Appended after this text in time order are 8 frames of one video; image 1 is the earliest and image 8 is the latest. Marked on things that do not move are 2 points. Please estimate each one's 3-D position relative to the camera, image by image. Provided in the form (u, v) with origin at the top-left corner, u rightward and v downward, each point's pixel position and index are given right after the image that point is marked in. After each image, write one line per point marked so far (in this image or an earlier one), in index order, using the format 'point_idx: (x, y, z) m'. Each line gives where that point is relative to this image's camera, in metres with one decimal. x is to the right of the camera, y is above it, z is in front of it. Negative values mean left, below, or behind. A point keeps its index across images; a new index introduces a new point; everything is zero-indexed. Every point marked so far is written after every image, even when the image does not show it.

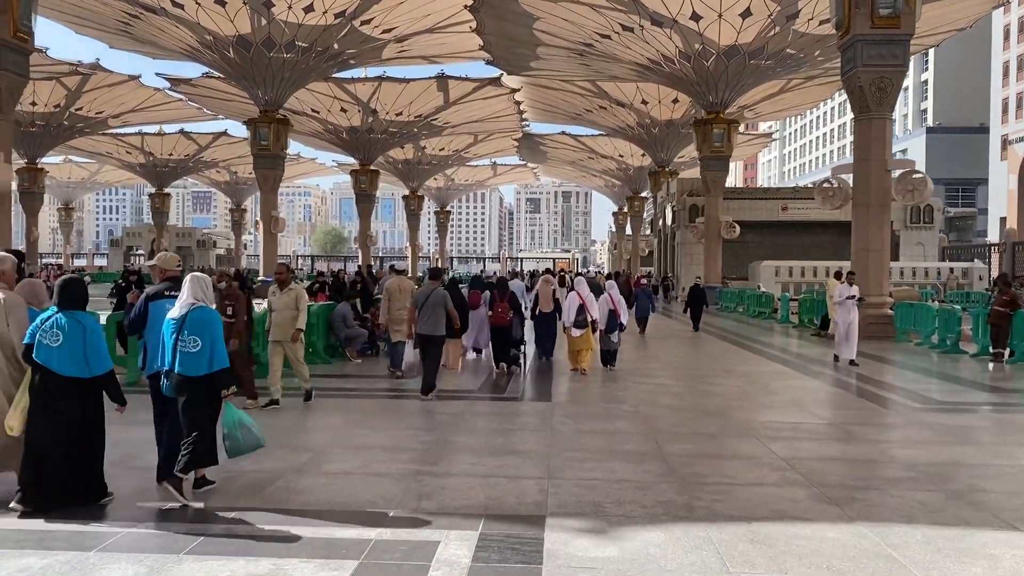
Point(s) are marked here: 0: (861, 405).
0: (+3.0, -1.0, +7.7) m
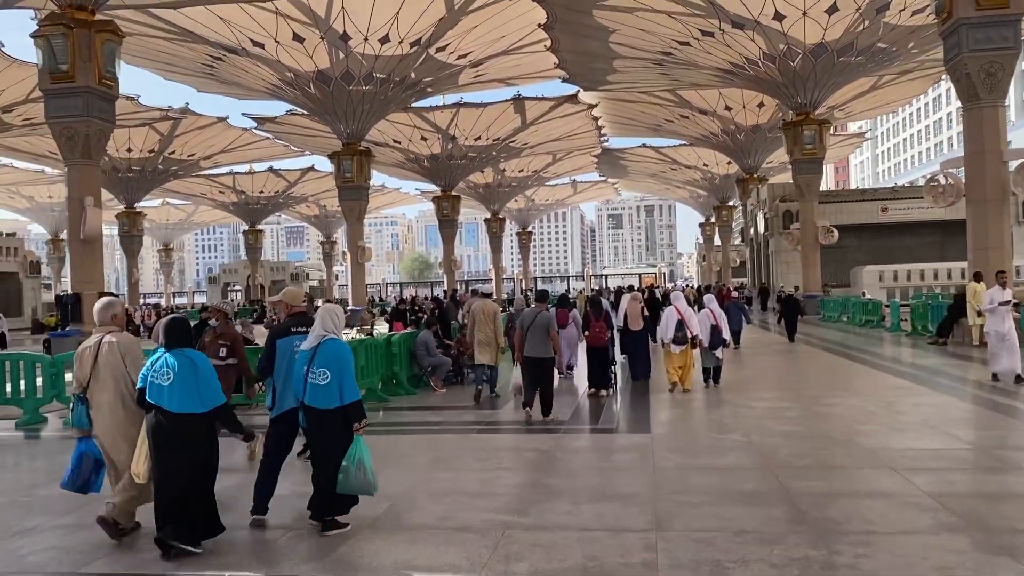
0: (+3.8, -1.1, +6.8) m
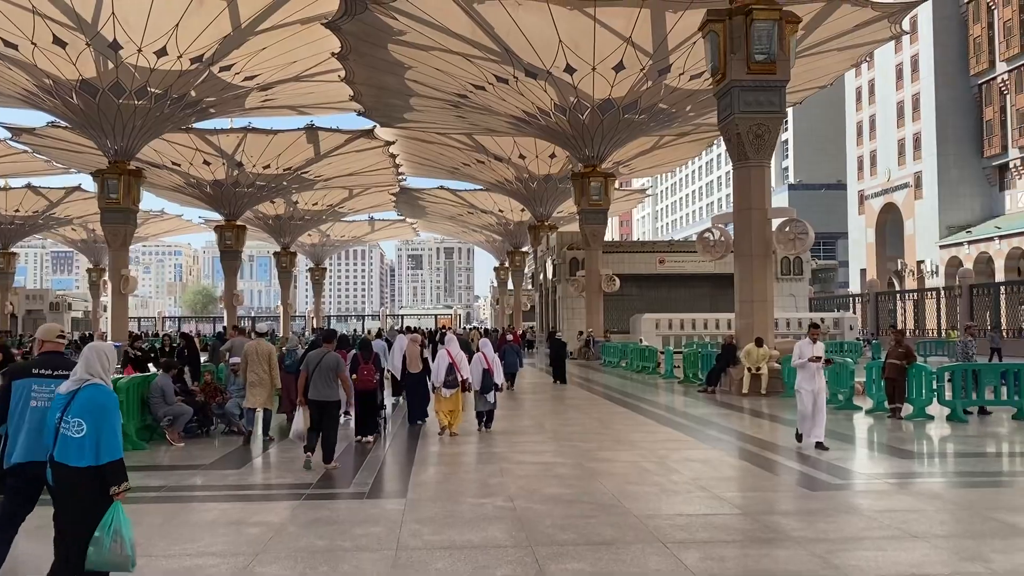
0: (+1.9, -1.5, +6.6) m
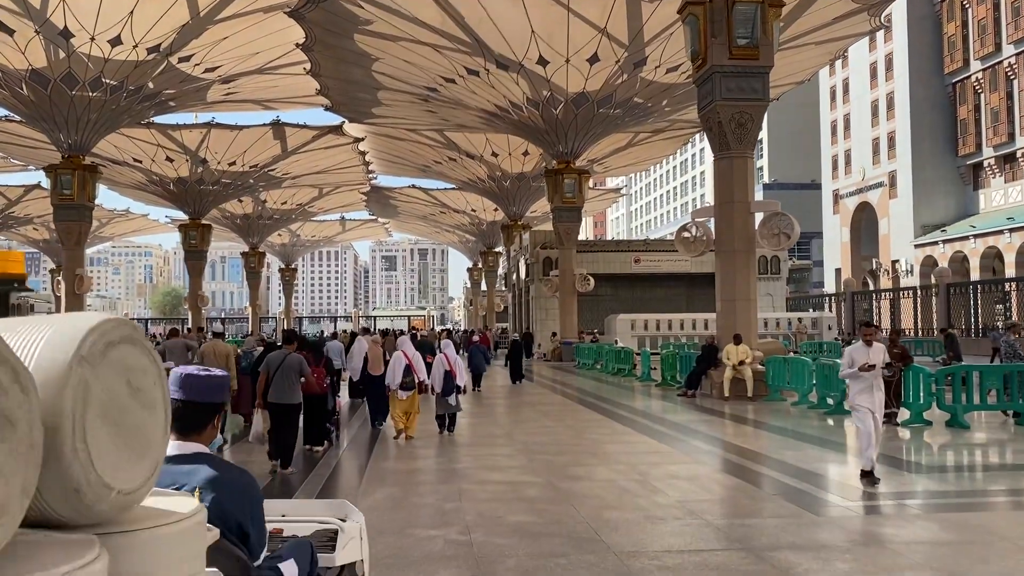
0: (+1.6, -1.4, +5.8) m
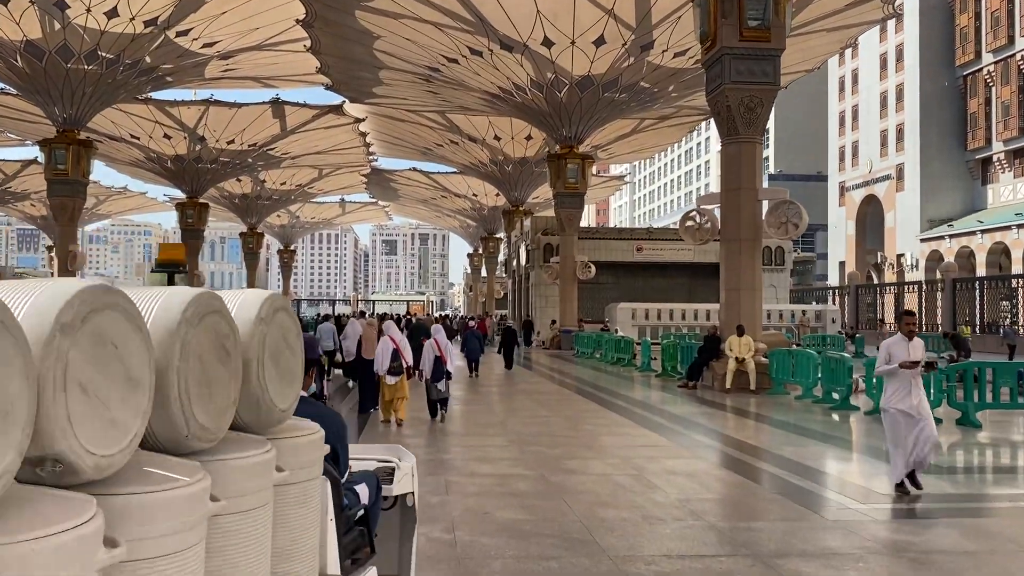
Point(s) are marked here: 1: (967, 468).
0: (+1.6, -1.3, +5.4) m
1: (+4.1, -1.6, +8.0) m
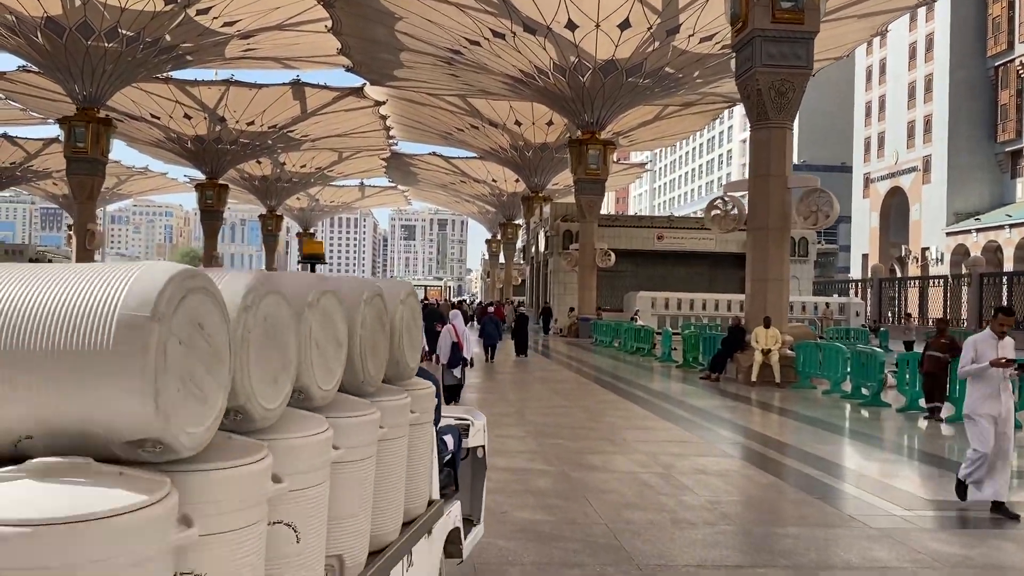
0: (+1.7, -1.3, +5.1) m
1: (+4.3, -1.6, +7.6) m
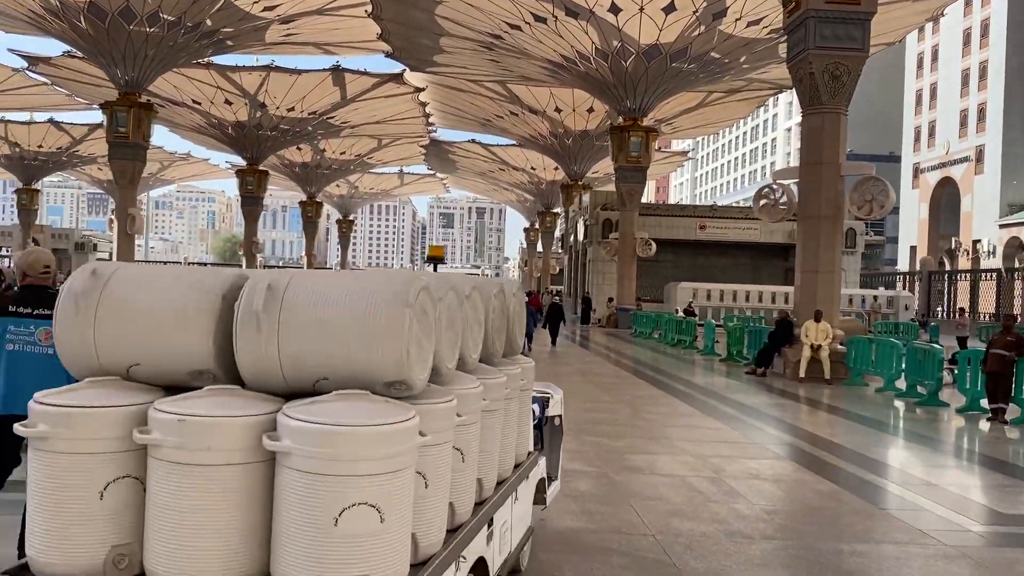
0: (+1.9, -1.2, +4.6) m
1: (+4.6, -1.5, +7.1) m
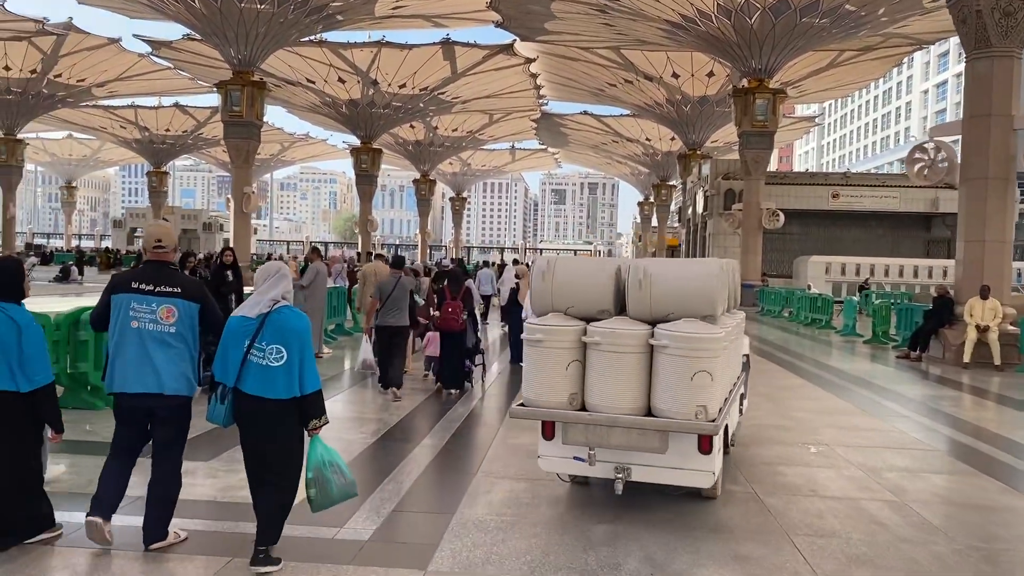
0: (+2.4, -1.1, +3.4) m
1: (+5.4, -1.3, +5.5) m
